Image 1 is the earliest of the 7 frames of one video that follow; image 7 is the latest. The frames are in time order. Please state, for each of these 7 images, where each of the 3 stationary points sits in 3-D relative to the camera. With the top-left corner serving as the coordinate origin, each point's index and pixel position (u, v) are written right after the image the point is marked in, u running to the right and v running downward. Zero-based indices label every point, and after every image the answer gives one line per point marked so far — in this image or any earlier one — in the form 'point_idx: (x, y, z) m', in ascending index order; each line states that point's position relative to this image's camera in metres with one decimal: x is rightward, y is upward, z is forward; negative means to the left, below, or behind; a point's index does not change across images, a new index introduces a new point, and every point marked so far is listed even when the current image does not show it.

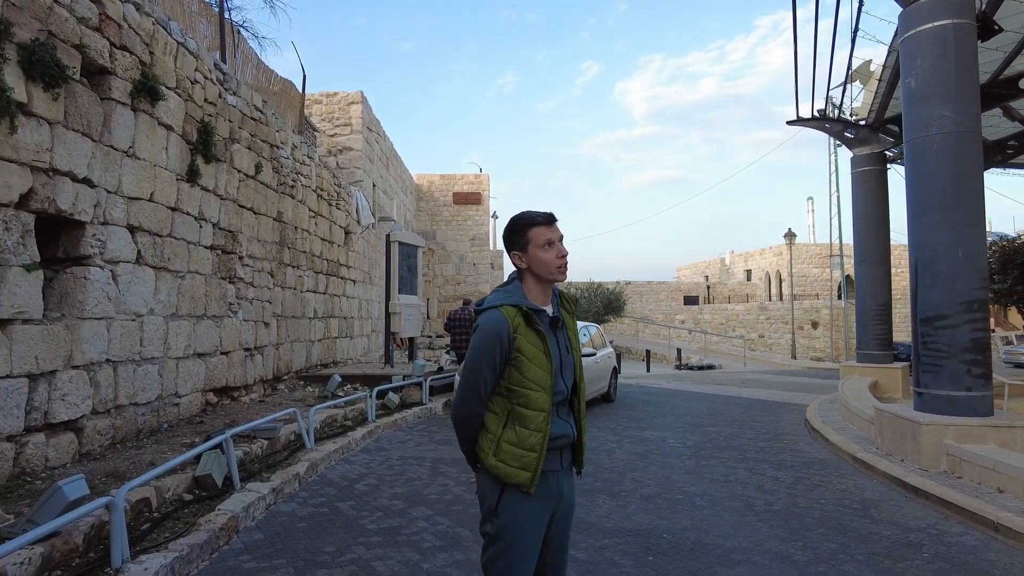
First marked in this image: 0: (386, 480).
0: (-1.0, -1.5, +4.9) m
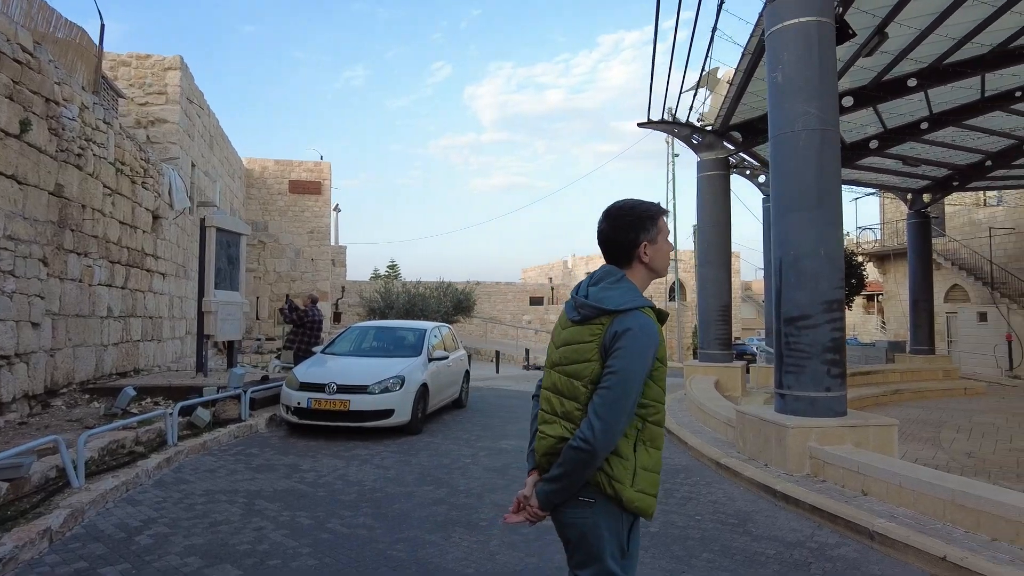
0: (-1.9, -1.4, +3.8) m
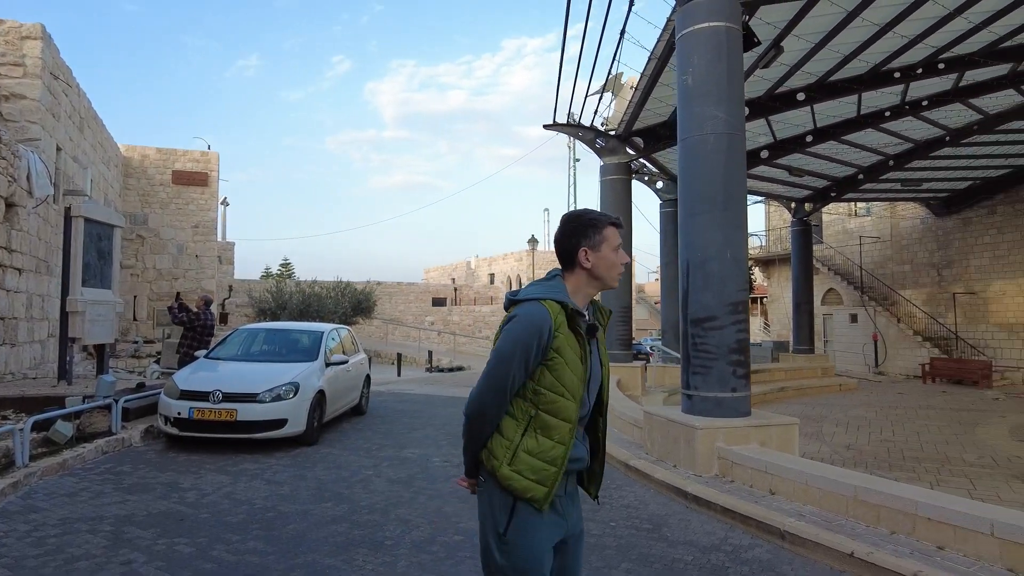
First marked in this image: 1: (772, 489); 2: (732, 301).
0: (-2.4, -1.4, +3.2) m
1: (+1.8, -1.4, +4.4) m
2: (+1.8, -0.1, +5.3) m
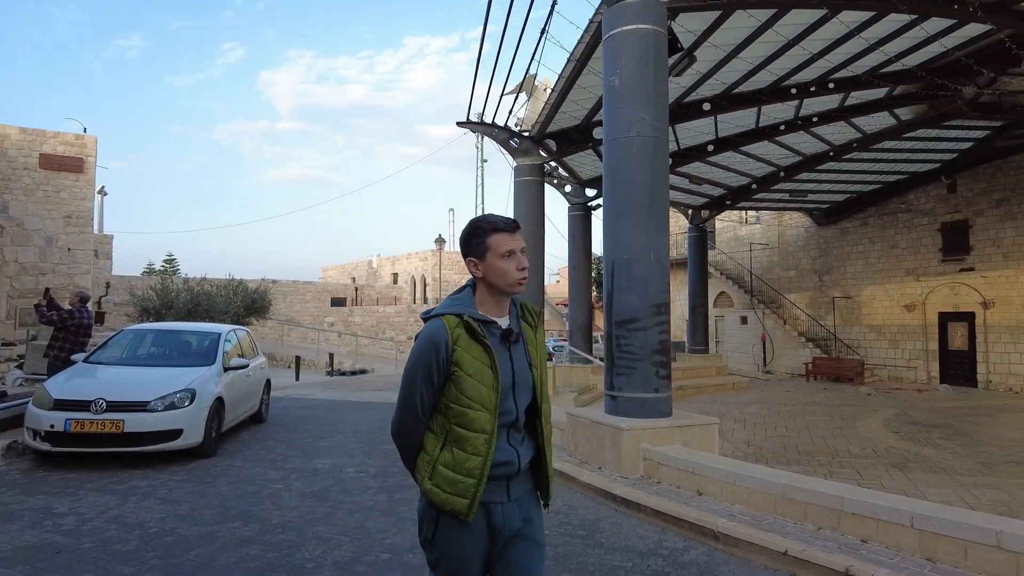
0: (-2.7, -1.3, +2.6) m
1: (+1.3, -1.4, +4.5) m
2: (+1.2, -0.1, +5.3) m
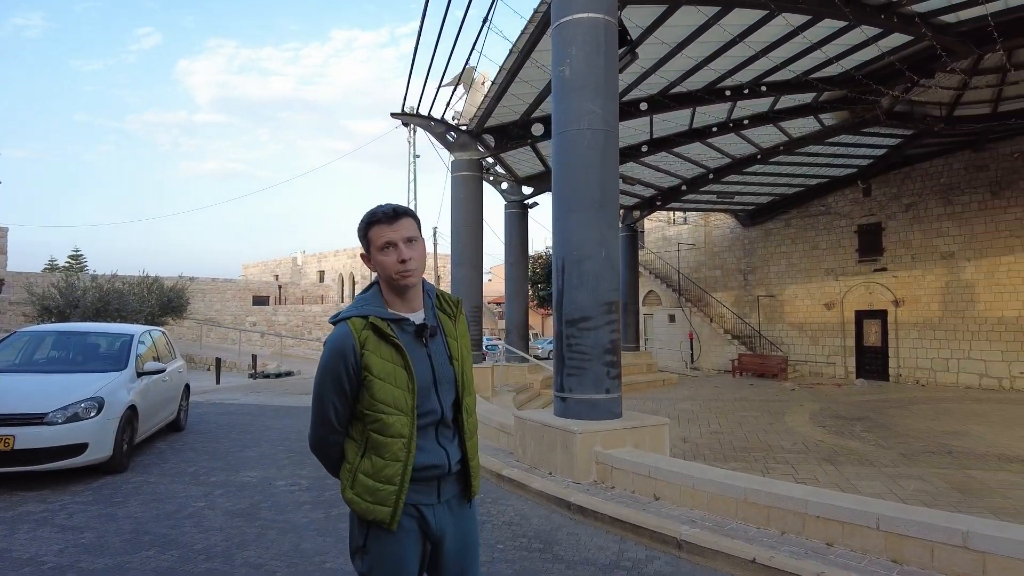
0: (-2.8, -1.3, +2.0) m
1: (+1.0, -1.4, +4.3) m
2: (+0.8, -0.1, +5.1) m
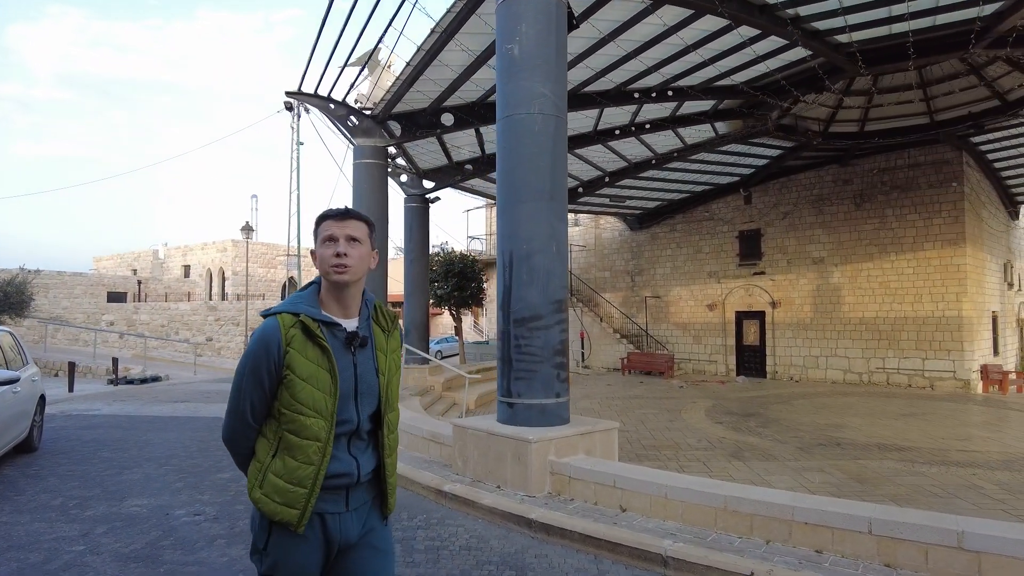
0: (-2.6, -1.3, +1.1) m
1: (+0.7, -1.4, +4.0) m
2: (+0.3, -0.1, +4.8) m
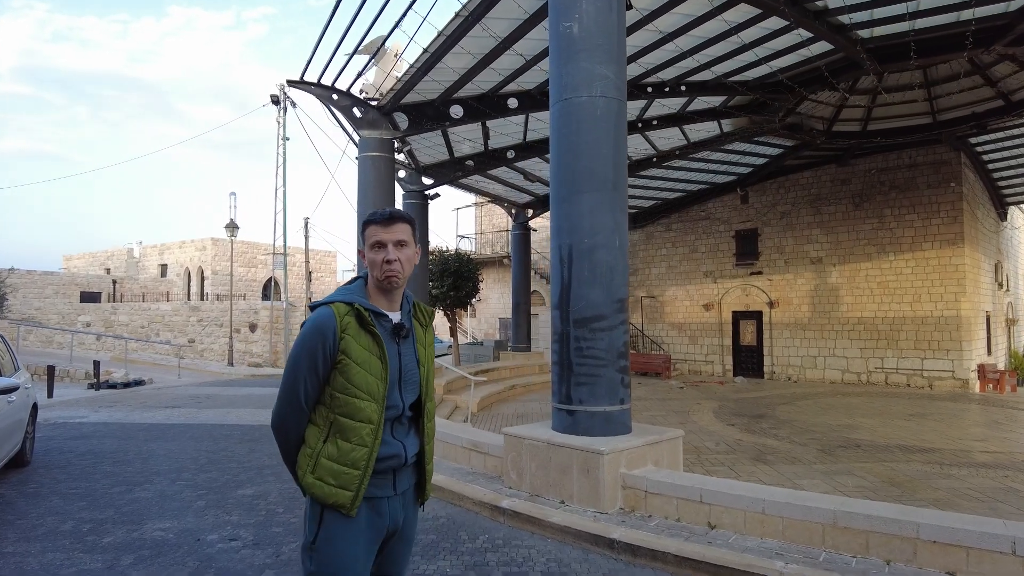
0: (-2.0, -1.2, +0.6) m
1: (+1.1, -1.3, +3.7) m
2: (+0.7, -0.1, +4.4) m
